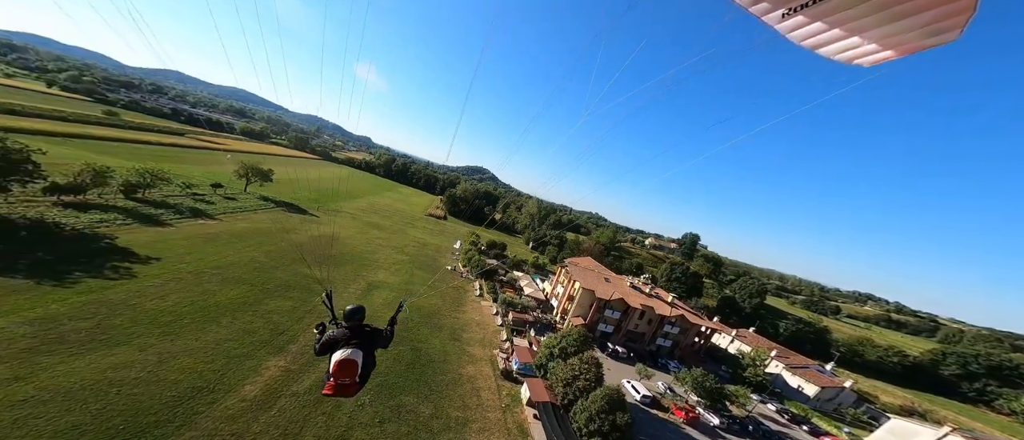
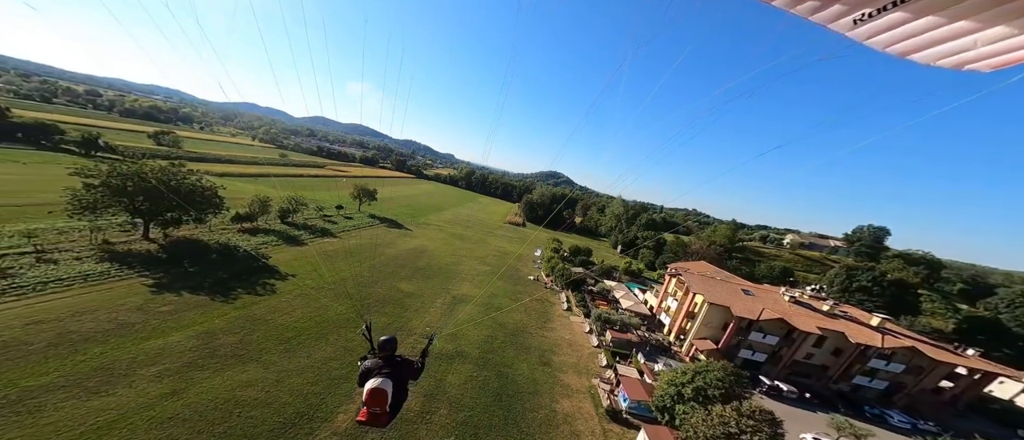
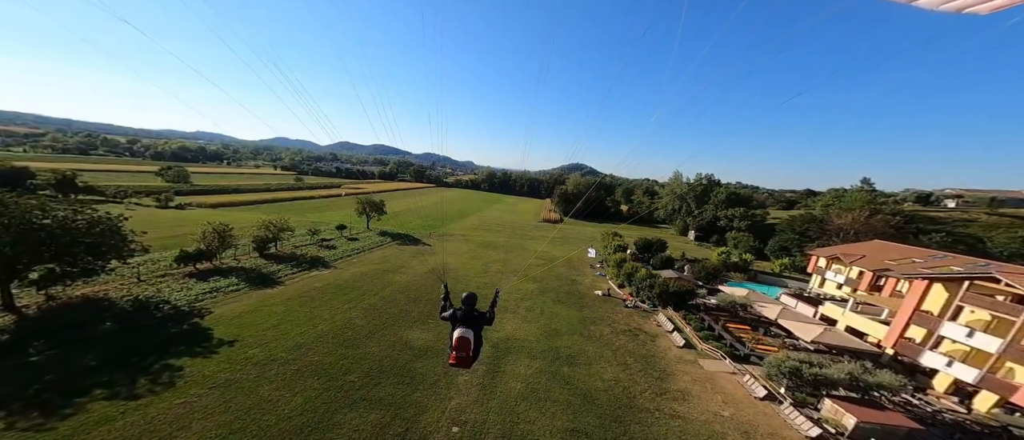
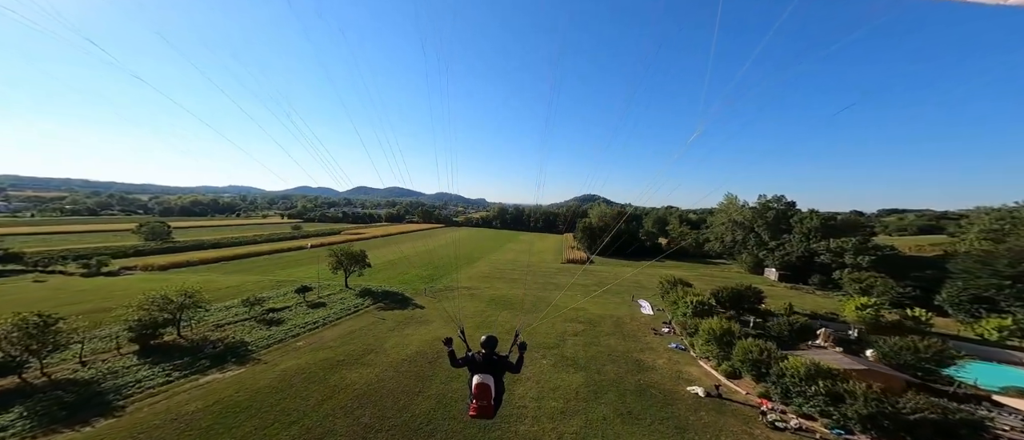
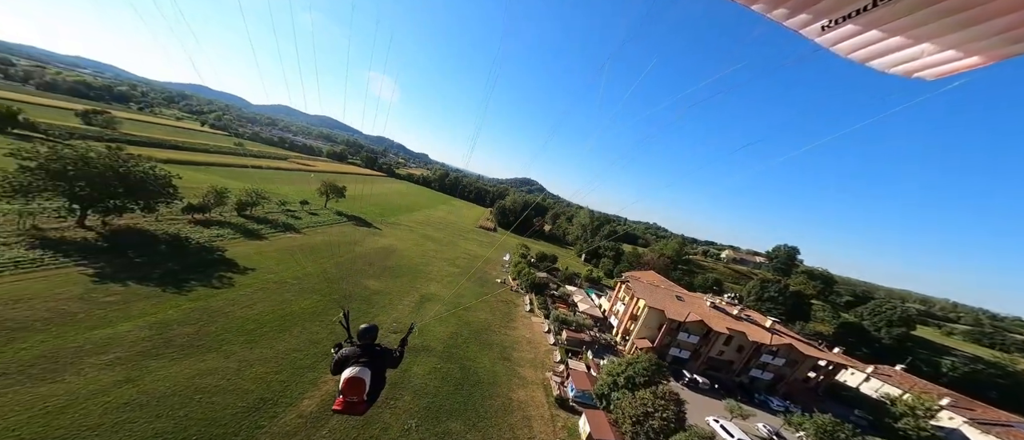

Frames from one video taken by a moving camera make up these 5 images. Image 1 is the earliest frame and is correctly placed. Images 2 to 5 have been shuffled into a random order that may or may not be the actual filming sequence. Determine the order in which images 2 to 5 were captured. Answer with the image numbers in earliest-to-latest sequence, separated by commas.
5, 2, 3, 4
